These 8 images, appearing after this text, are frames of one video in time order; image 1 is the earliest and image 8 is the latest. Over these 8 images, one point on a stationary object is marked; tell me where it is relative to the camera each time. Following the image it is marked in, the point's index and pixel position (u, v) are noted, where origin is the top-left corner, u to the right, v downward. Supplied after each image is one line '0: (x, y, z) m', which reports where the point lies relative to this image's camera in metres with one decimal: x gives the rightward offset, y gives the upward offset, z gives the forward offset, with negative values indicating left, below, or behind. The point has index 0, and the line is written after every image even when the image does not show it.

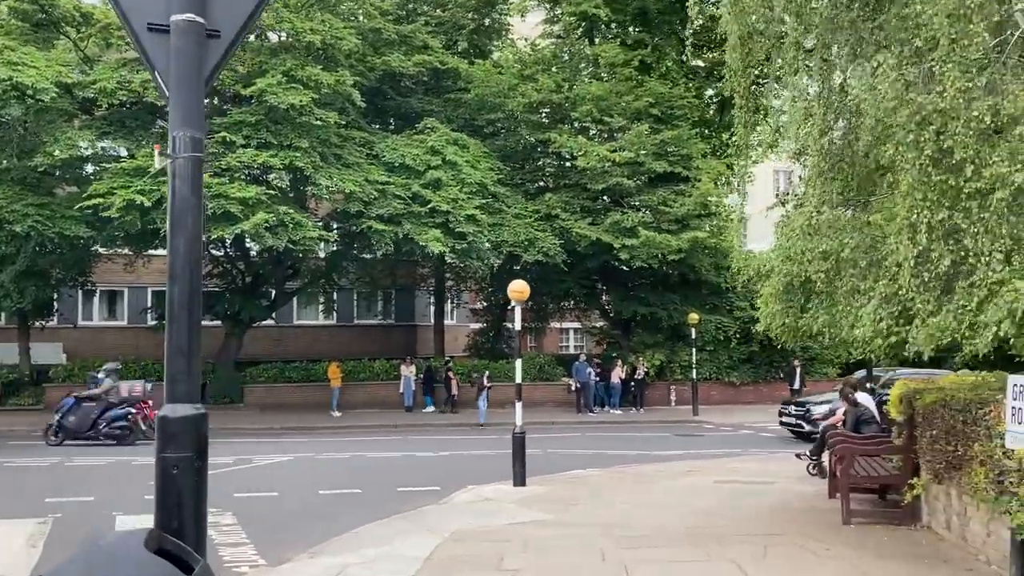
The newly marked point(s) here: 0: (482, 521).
0: (-0.3, -2.6, +10.3) m
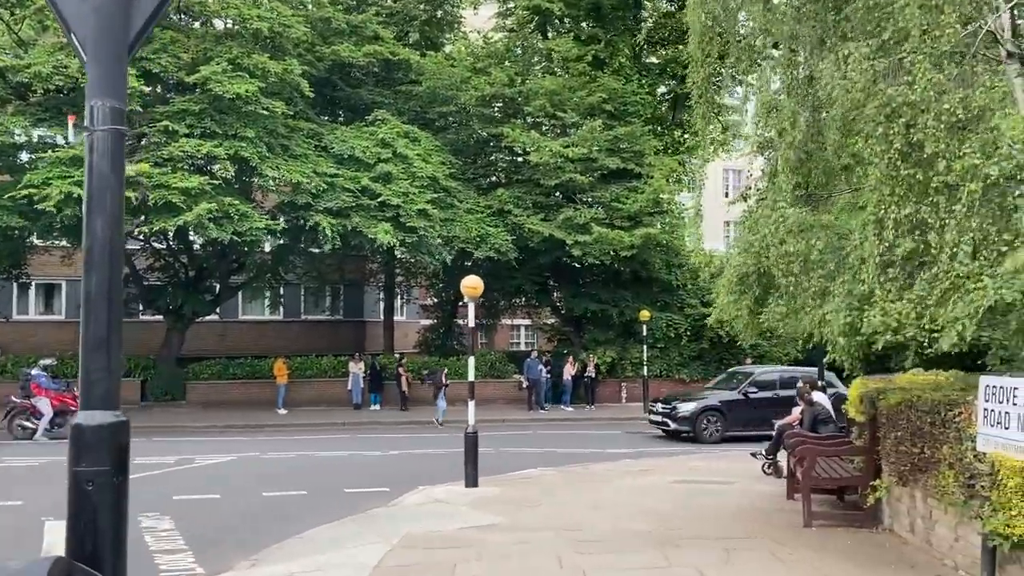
0: (-0.8, -2.5, +10.0) m
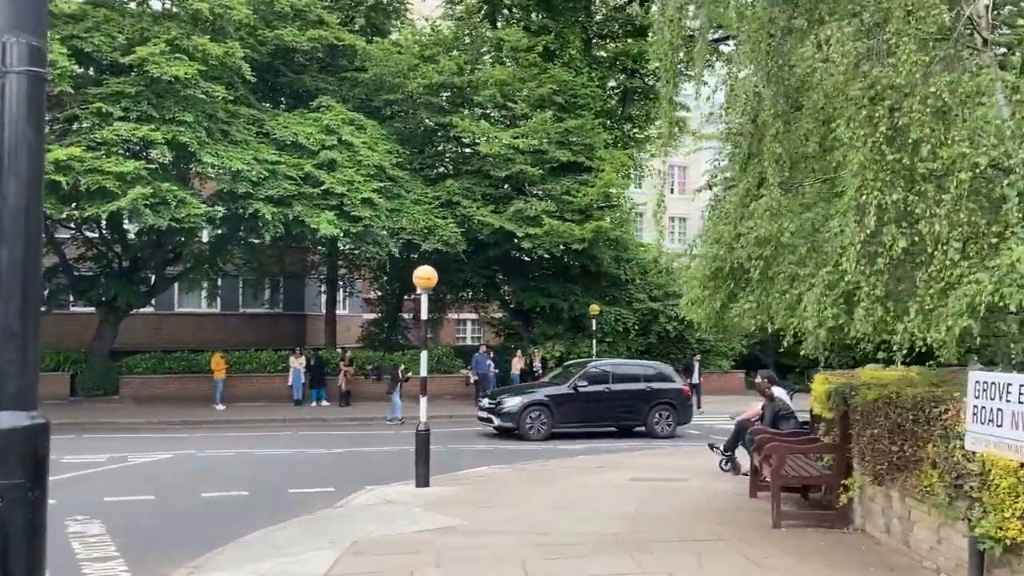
0: (-1.3, -2.4, +9.4) m
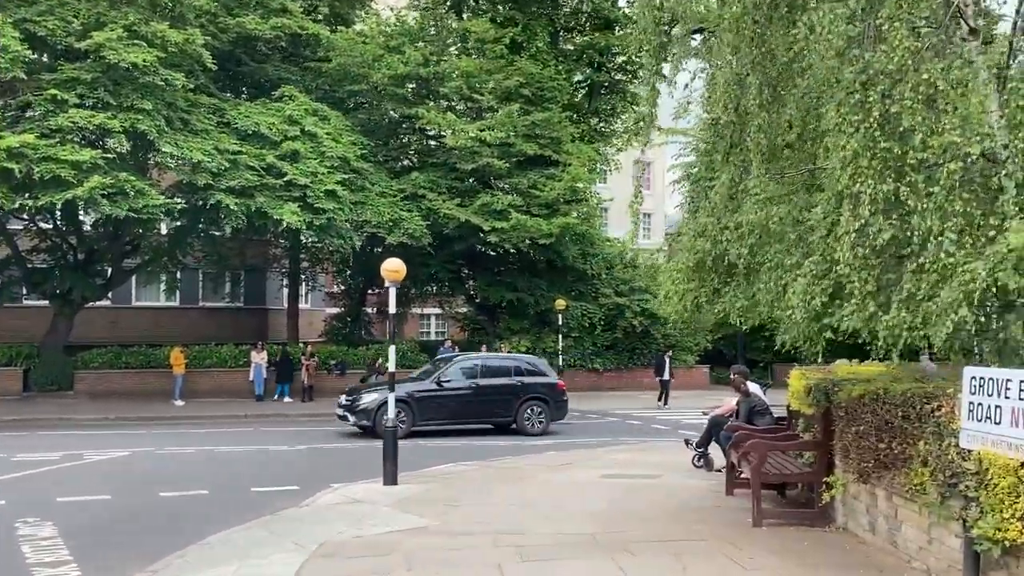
0: (-1.6, -2.3, +9.1) m
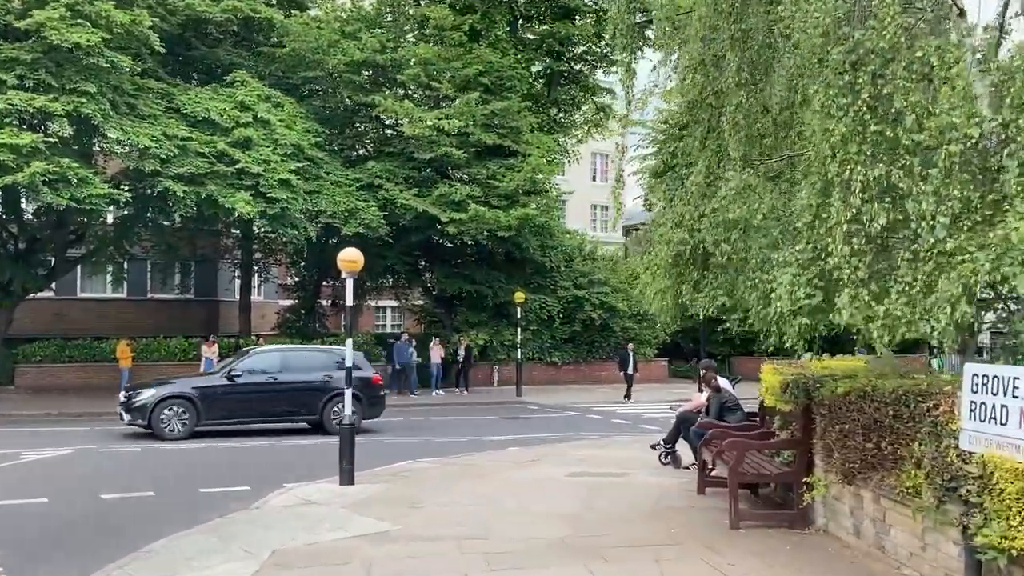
0: (-1.9, -2.2, +8.6) m
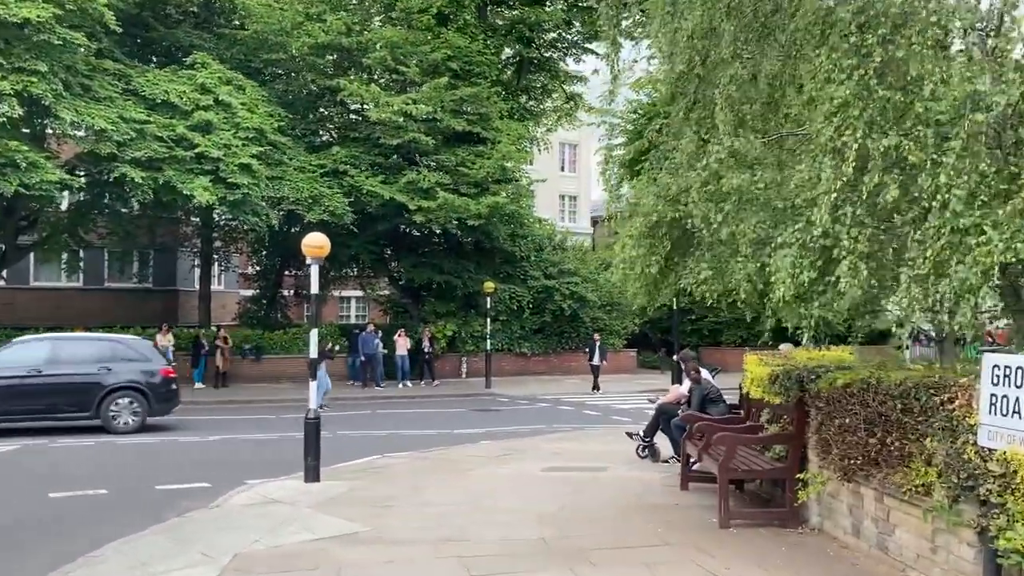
0: (-2.1, -2.1, +8.0) m
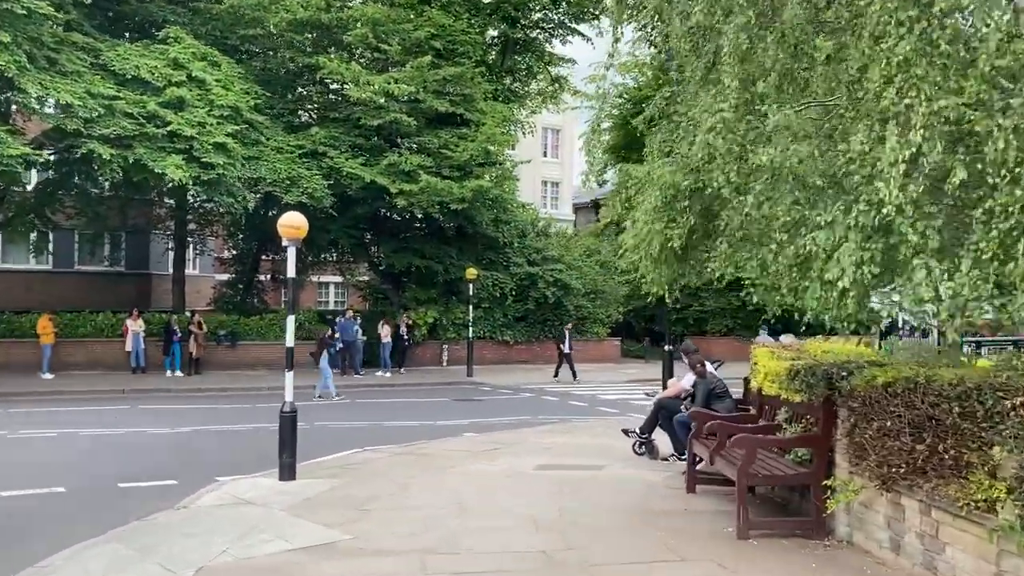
0: (-2.1, -2.0, +7.3) m
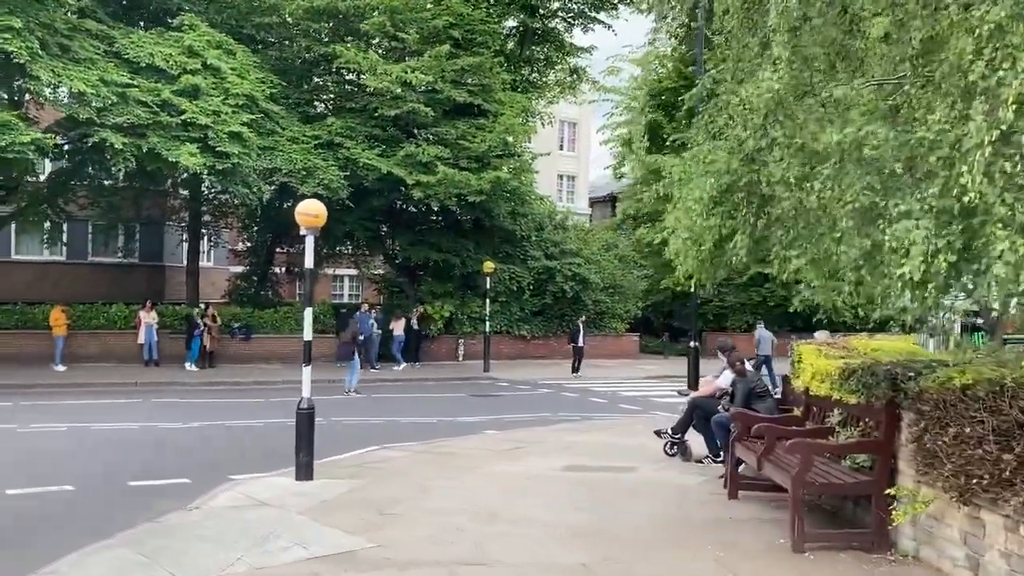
0: (-1.9, -1.9, +6.8) m
